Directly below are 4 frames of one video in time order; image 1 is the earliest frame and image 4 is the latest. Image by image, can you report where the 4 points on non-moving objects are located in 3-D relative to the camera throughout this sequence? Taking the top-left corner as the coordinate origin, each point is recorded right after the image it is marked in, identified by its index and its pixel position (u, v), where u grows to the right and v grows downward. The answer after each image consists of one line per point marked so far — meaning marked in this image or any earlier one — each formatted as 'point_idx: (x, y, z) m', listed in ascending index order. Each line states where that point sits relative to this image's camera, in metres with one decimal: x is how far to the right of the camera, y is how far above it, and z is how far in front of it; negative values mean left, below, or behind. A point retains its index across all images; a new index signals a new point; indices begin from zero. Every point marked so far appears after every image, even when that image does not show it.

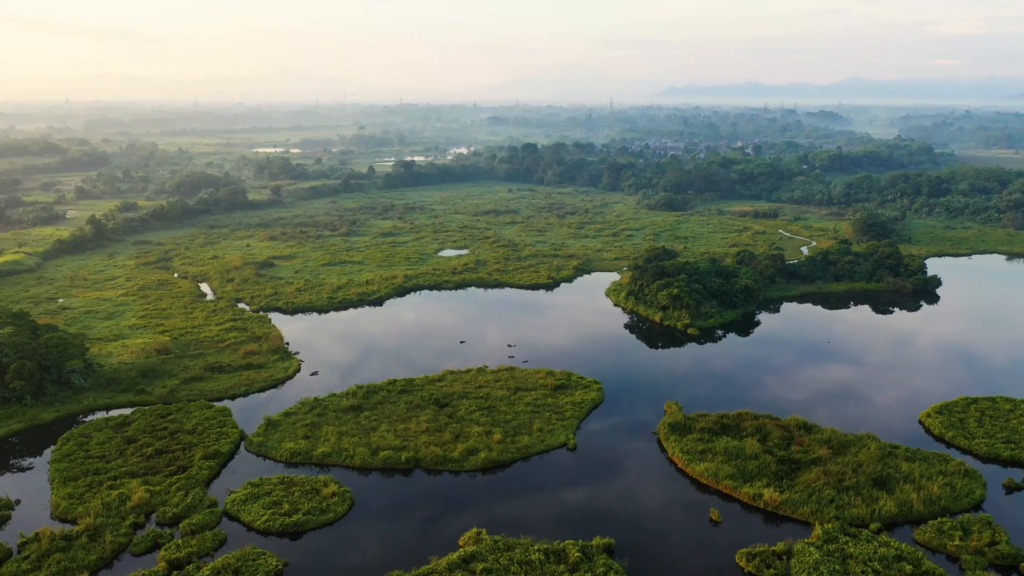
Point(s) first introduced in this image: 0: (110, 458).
0: (-12.6, -5.3, +19.1) m
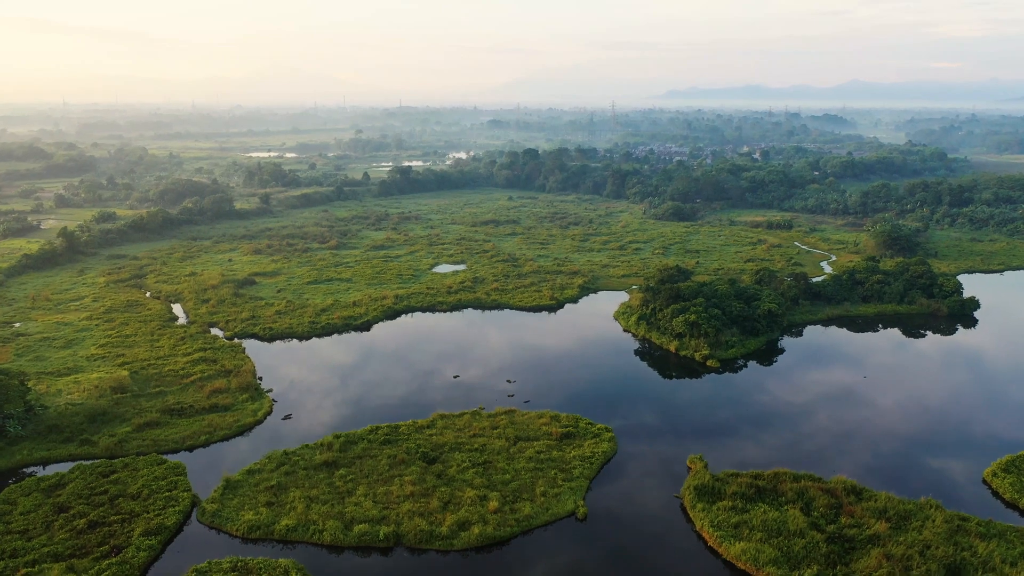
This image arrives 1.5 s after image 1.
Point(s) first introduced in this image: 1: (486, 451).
0: (-12.6, -6.5, +16.0) m
1: (-0.9, -5.3, +19.8) m
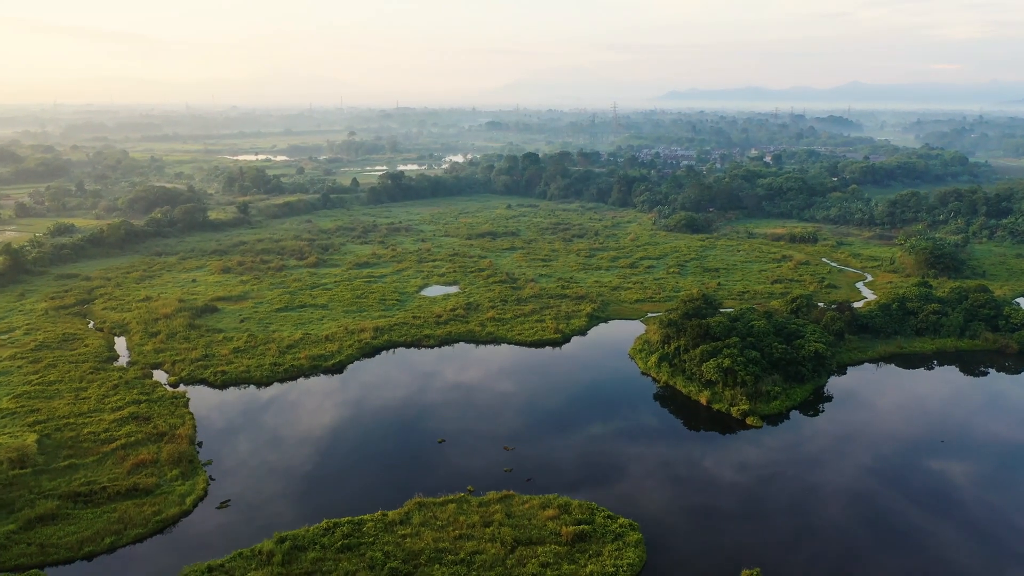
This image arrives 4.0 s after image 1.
0: (-12.7, -8.0, +11.2) m
1: (-0.9, -6.8, +15.0) m
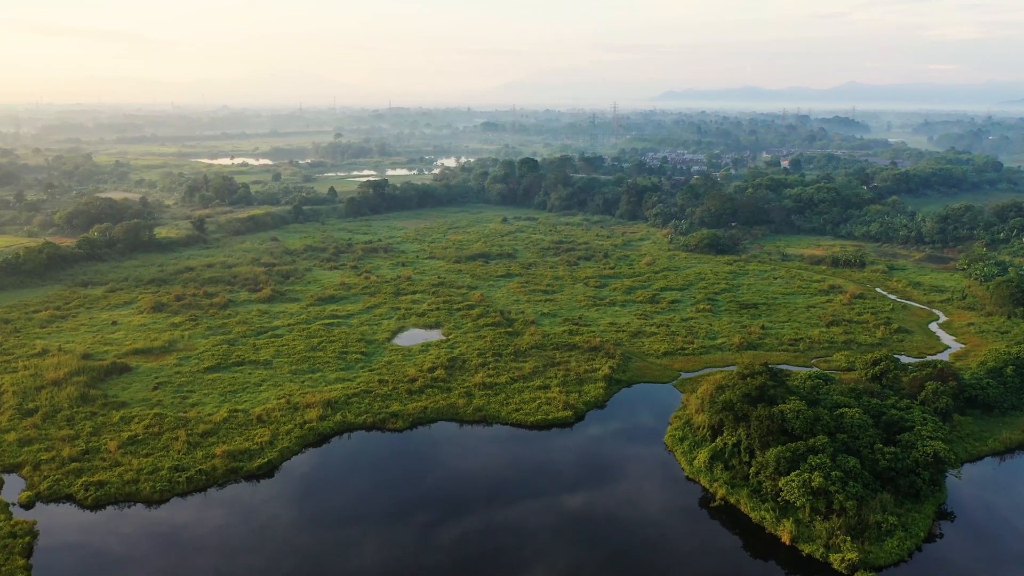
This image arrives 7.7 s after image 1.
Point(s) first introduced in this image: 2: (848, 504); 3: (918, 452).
0: (-12.7, -10.3, +3.8) m
1: (-1.0, -9.1, +7.7) m
2: (+8.9, -5.7, +16.2) m
3: (+12.2, -4.8, +18.3) m
